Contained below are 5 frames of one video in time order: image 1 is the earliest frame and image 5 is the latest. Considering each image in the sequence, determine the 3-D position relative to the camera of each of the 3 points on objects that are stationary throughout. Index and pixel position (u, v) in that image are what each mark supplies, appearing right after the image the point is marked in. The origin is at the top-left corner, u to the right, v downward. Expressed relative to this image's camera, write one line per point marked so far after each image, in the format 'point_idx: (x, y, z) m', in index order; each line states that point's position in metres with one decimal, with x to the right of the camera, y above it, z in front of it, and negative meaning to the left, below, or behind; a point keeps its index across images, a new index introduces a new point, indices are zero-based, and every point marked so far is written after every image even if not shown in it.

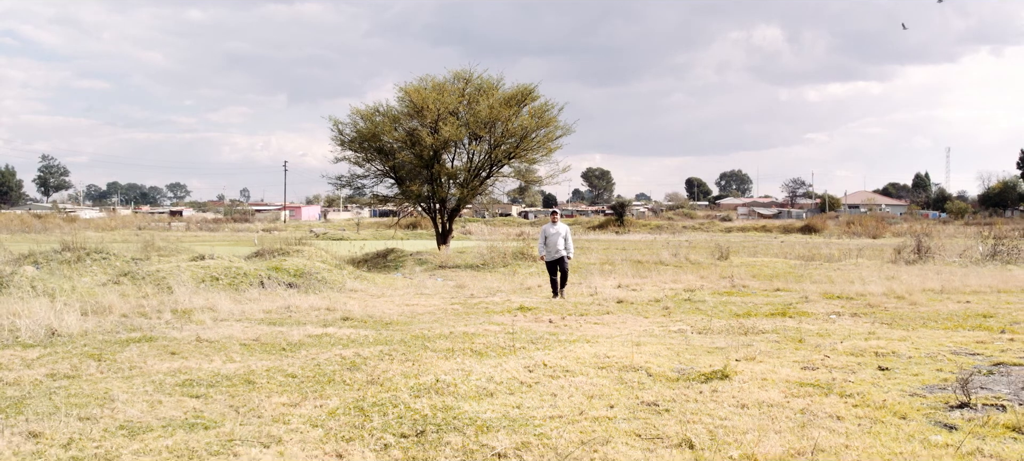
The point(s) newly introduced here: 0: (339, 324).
0: (-2.2, -1.2, +7.8) m
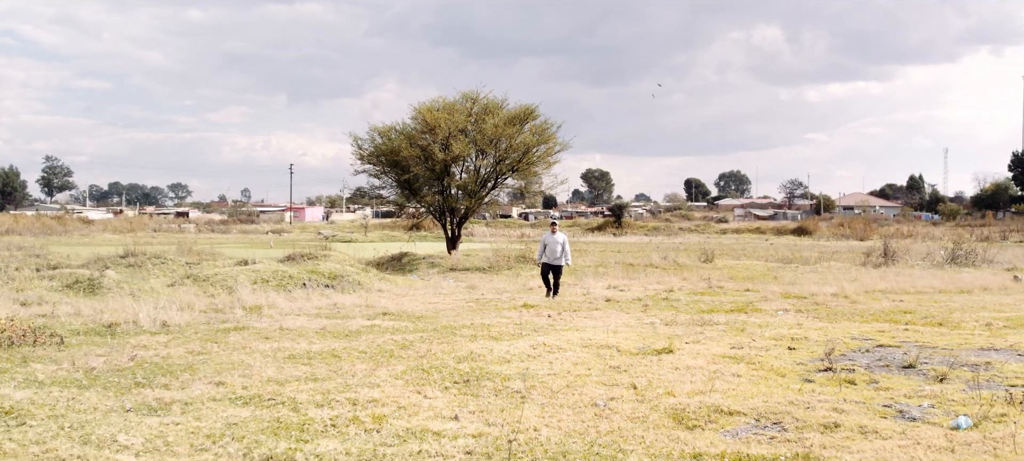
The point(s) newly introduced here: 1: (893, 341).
0: (-2.1, -1.4, +9.8) m
1: (+4.8, -1.4, +7.8) m
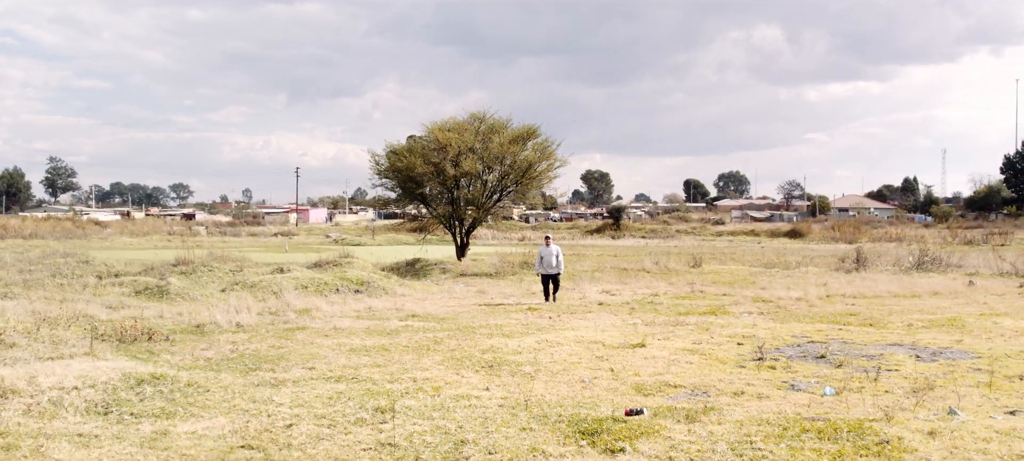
0: (-1.9, -1.7, +11.9) m
1: (+4.9, -1.7, +9.8) m
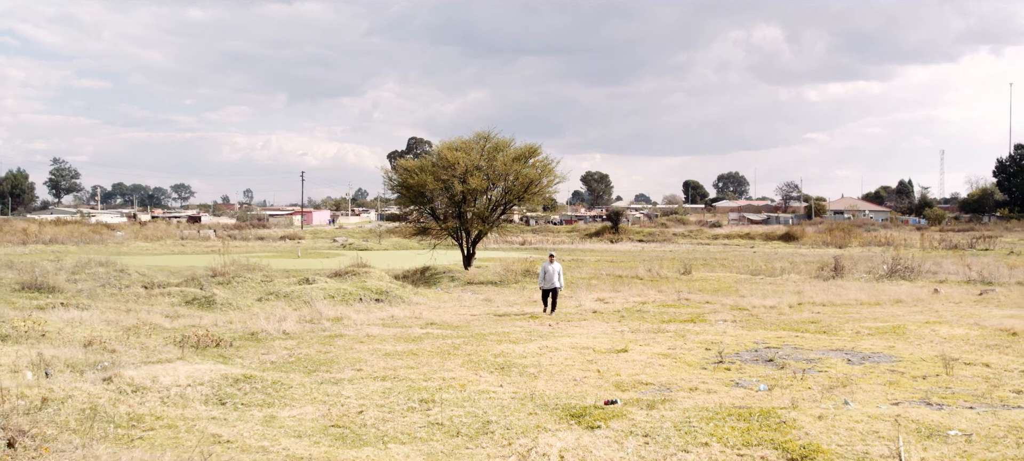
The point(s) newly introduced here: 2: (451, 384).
0: (-1.8, -2.2, +13.7) m
1: (+5.0, -2.2, +11.7) m
2: (-0.8, -2.1, +8.3) m
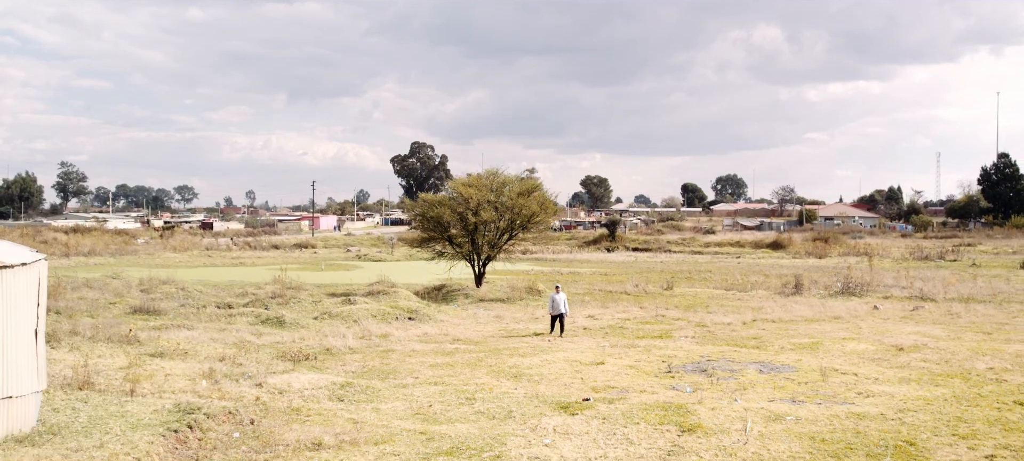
0: (-1.6, -3.3, +17.9) m
1: (+5.3, -3.3, +15.9) m
2: (-0.6, -3.2, +12.5) m
